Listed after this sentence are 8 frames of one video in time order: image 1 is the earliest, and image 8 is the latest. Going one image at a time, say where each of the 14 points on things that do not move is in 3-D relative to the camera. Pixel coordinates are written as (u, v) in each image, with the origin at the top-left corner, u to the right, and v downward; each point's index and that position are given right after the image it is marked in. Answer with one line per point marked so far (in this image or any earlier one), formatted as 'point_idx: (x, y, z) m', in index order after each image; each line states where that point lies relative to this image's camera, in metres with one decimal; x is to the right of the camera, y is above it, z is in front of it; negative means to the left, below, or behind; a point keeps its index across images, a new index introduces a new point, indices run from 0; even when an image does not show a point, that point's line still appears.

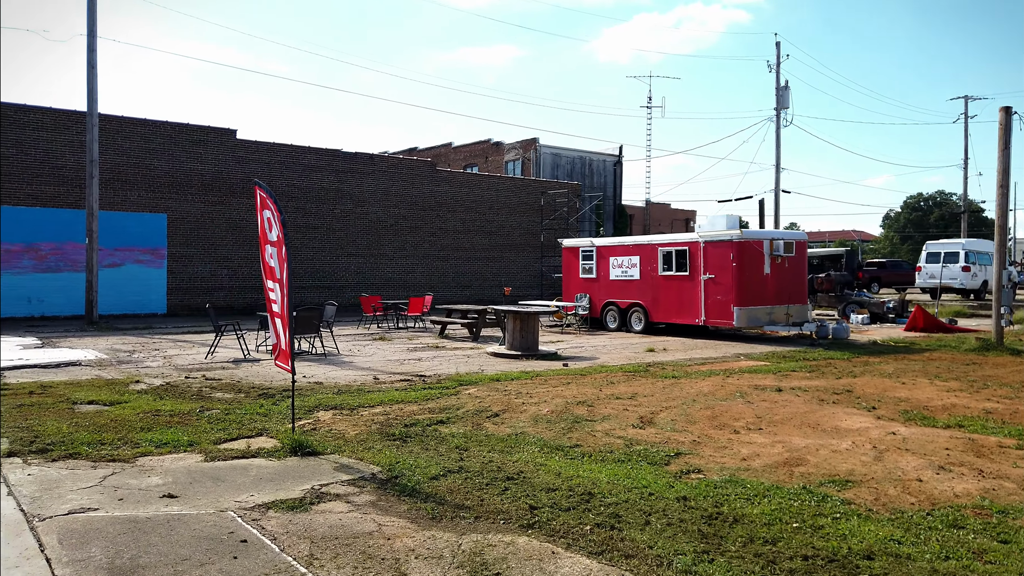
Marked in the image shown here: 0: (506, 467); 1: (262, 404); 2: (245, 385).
0: (0.0, -1.4, +5.9) m
1: (-2.8, -1.3, +8.6) m
2: (-3.5, -1.3, +9.9) m
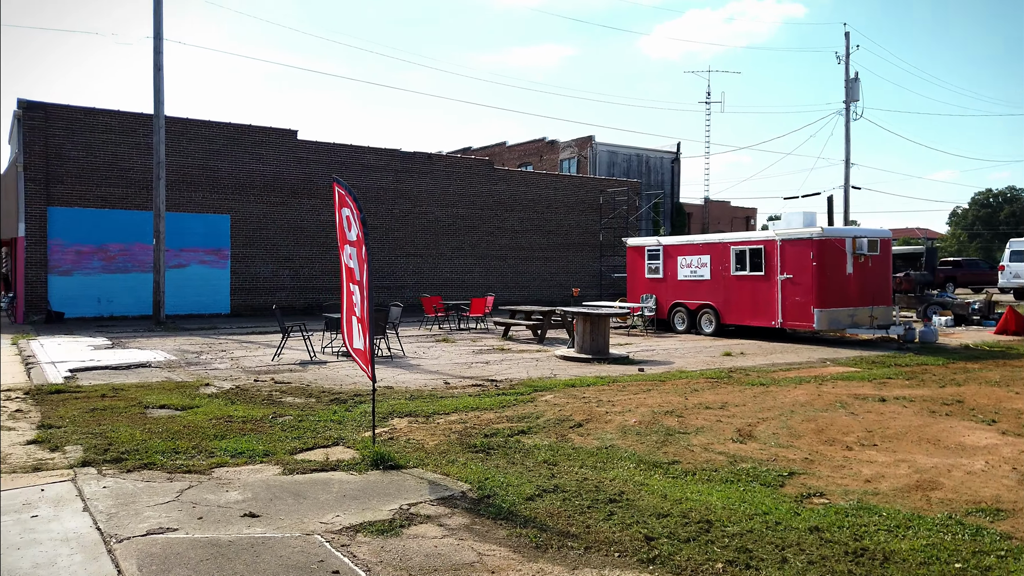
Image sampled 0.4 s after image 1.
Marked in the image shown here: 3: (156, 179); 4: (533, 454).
0: (+0.7, -1.4, +5.4) m
1: (-1.9, -1.3, +8.2) m
2: (-2.5, -1.3, +9.6) m
3: (-9.1, +2.8, +19.4) m
4: (+0.2, -1.4, +6.5) m
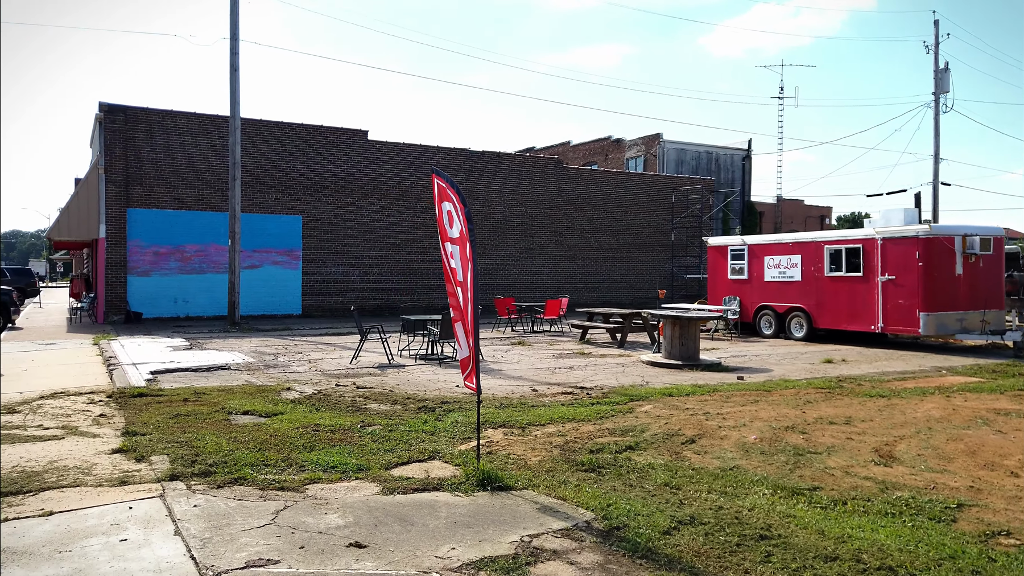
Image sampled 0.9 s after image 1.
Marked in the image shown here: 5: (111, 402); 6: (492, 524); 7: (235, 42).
0: (+1.5, -1.4, +4.7) m
1: (-0.9, -1.3, +7.8) m
2: (-1.4, -1.3, +9.2) m
3: (-7.2, +2.8, +19.4) m
4: (+1.1, -1.4, +5.9) m
5: (-4.5, -1.3, +8.6) m
6: (-0.1, -1.4, +4.5) m
7: (-7.0, +6.2, +19.1) m
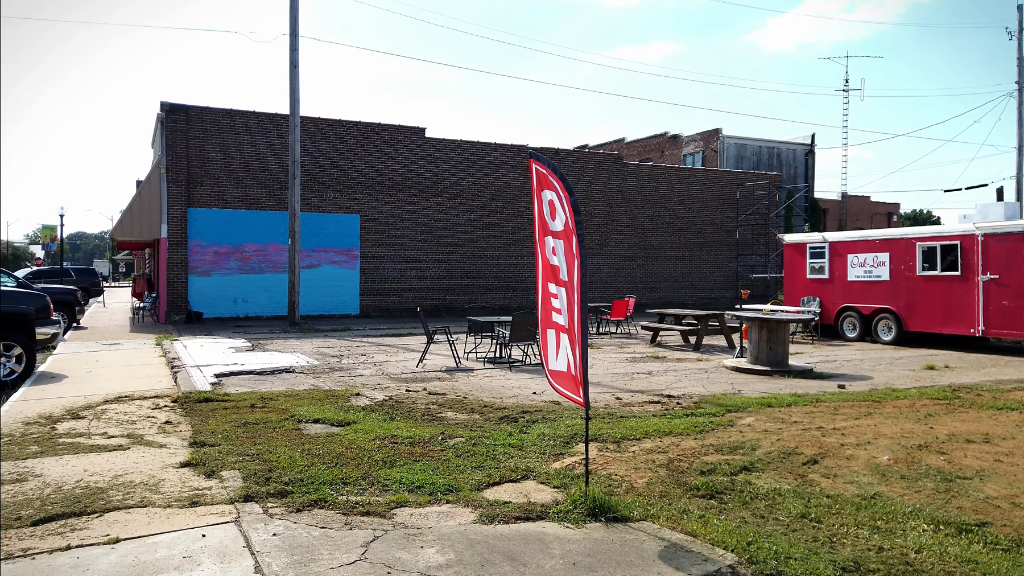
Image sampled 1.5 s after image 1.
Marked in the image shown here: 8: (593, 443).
0: (+2.1, -1.4, +4.0) m
1: (0.0, -1.3, +7.1) m
2: (-0.4, -1.3, +8.6) m
3: (-5.6, +2.8, +19.2) m
4: (+1.8, -1.4, +5.1) m
5: (-3.6, -1.3, +8.2) m
6: (+0.5, -1.4, +3.8) m
7: (-5.4, +6.2, +18.9) m
8: (+0.7, -1.4, +6.7) m
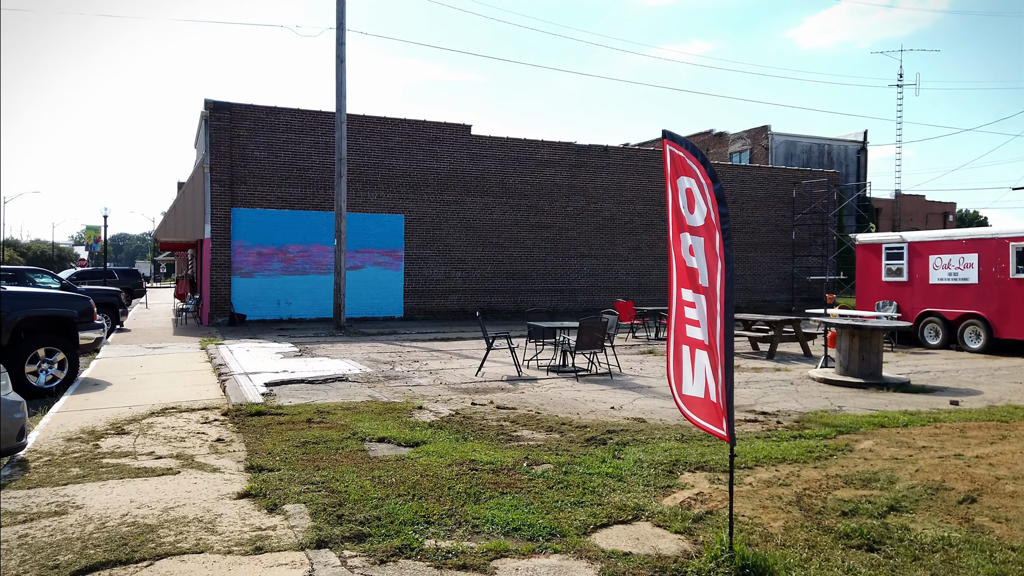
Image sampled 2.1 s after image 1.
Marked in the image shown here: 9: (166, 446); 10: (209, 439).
0: (+2.7, -1.5, +3.1) m
1: (+0.7, -1.4, +6.3) m
2: (+0.4, -1.3, +7.8) m
3: (-4.3, +2.7, +18.6) m
4: (+2.5, -1.5, +4.2) m
5: (-2.8, -1.3, +7.5) m
6: (+1.1, -1.4, +3.0) m
7: (-4.1, +6.1, +18.3) m
8: (+1.5, -1.4, +5.9) m
9: (-3.0, -1.4, +6.7) m
10: (-2.7, -1.4, +6.9) m
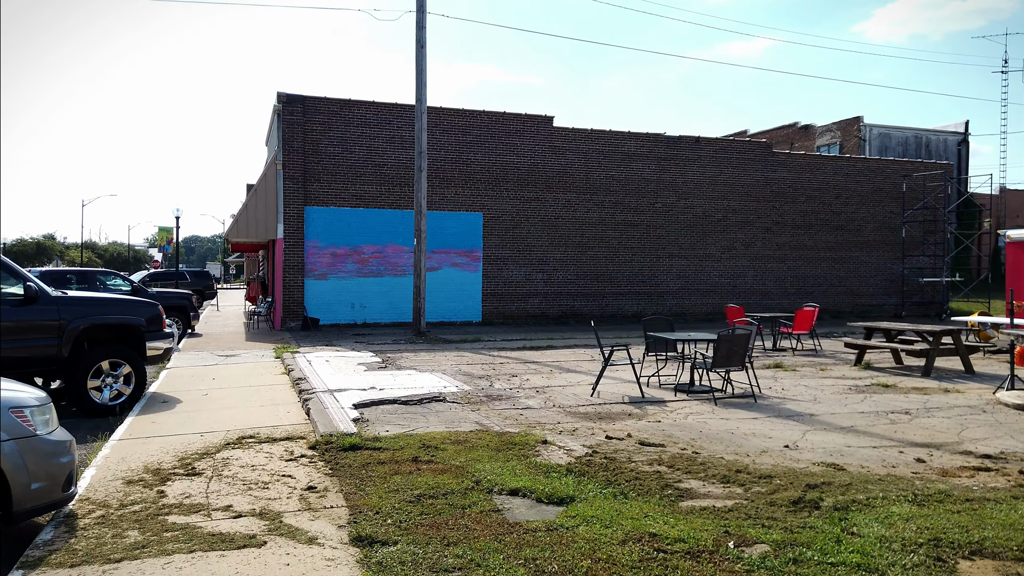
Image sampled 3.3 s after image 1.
0: (+3.6, -1.5, +1.2) m
1: (+1.8, -1.4, +4.6) m
2: (+1.7, -1.4, +6.1) m
3: (-2.2, +2.6, +17.3) m
4: (+3.4, -1.6, +2.4) m
5: (-1.6, -1.4, +6.1) m
6: (+2.0, -1.5, +1.3) m
7: (-2.0, +6.1, +16.9) m
8: (+2.6, -1.5, +4.1) m
9: (-1.8, -1.4, +5.3) m
10: (-1.5, -1.4, +5.5) m
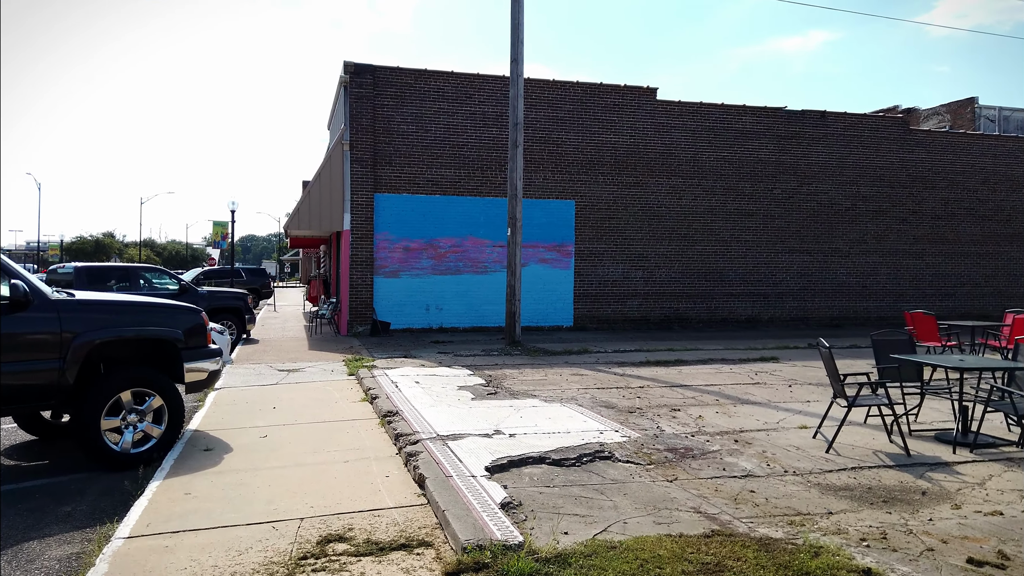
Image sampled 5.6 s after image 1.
0: (+4.7, -1.6, -2.0) m
1: (+3.2, -1.5, +1.5) m
2: (+3.1, -1.4, +3.0) m
3: (0.0, +2.6, +14.3) m
4: (+4.6, -1.6, -0.8) m
5: (-0.1, -1.4, +3.2) m
6: (+3.1, -1.5, -1.9) m
7: (+0.1, +6.1, +14.0) m
8: (+3.8, -1.5, +1.0) m
9: (-0.5, -1.5, +2.4) m
10: (-0.2, -1.4, +2.5) m
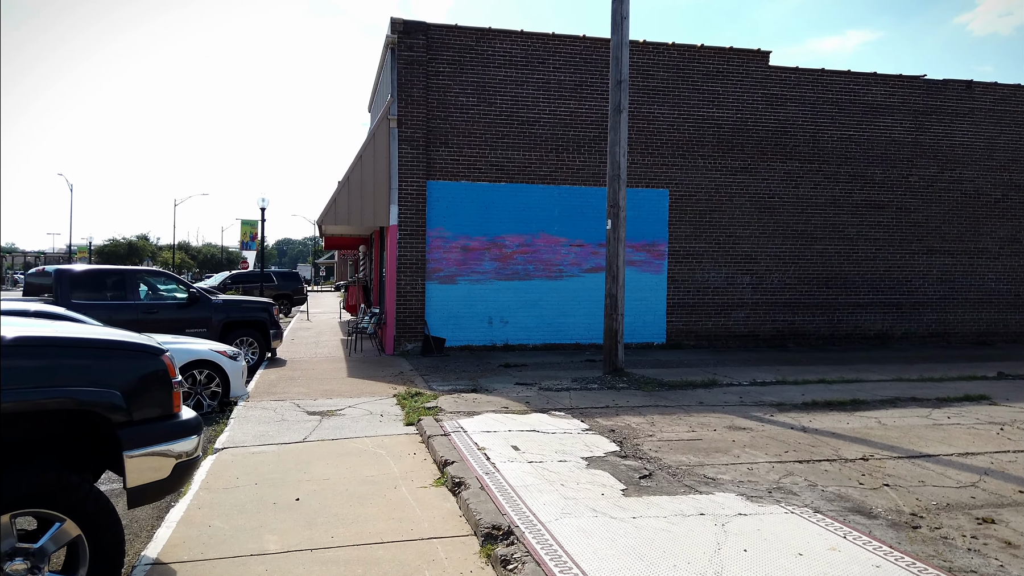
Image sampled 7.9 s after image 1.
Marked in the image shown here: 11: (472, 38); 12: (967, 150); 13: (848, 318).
0: (+5.4, -1.7, -5.6) m
1: (+4.0, -1.6, -2.1) m
2: (+4.0, -1.5, -0.6) m
3: (+1.4, +2.5, +10.9) m
4: (+5.4, -1.7, -4.4) m
5: (+0.8, -1.5, -0.2) m
6: (+3.9, -1.6, -5.4) m
7: (+1.6, +5.9, +10.6) m
8: (+4.7, -1.6, -2.6) m
9: (+0.4, -1.6, -1.0) m
10: (+0.8, -1.5, -0.9) m
11: (-0.7, +4.7, +14.1) m
12: (+10.2, +3.1, +17.0) m
13: (+7.3, -0.6, +16.5) m
